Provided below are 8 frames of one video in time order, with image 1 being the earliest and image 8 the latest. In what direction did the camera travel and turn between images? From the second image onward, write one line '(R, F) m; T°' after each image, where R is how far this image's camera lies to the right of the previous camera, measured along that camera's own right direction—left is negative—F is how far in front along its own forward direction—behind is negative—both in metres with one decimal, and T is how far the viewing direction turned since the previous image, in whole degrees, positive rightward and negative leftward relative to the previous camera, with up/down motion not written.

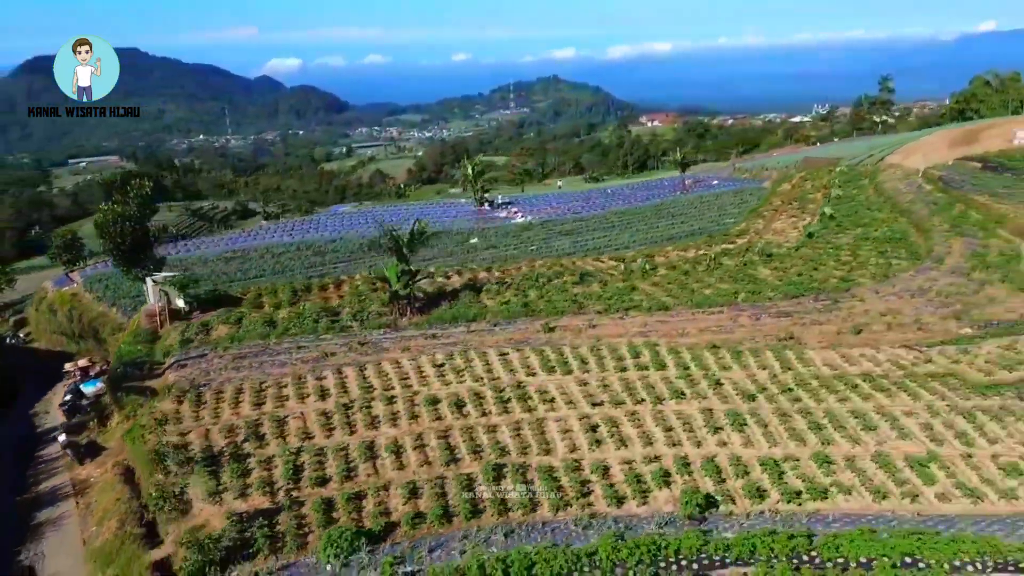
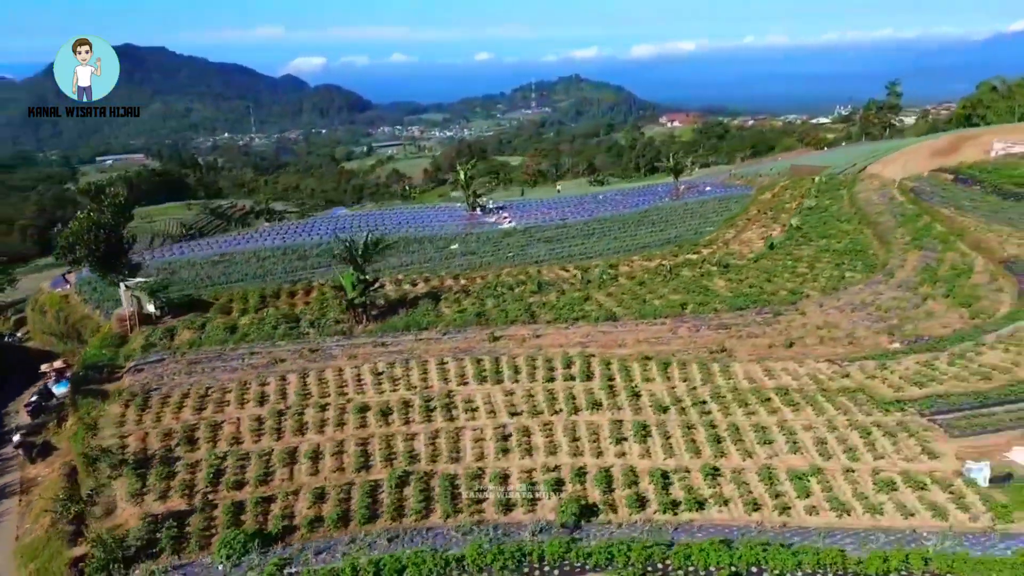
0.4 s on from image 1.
(+1.7, -0.5) m; -2°
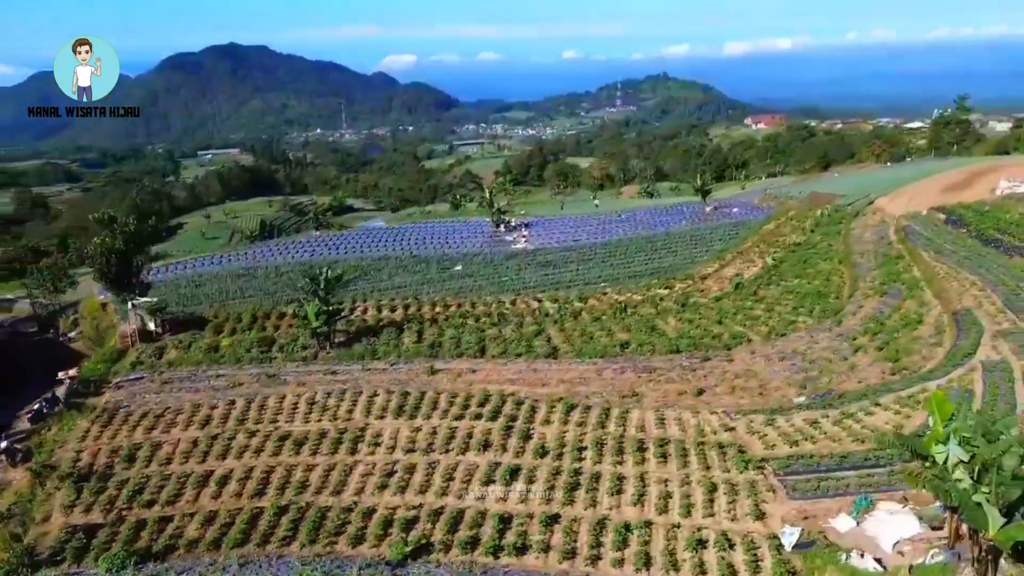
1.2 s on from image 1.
(+3.5, -1.1) m; -6°
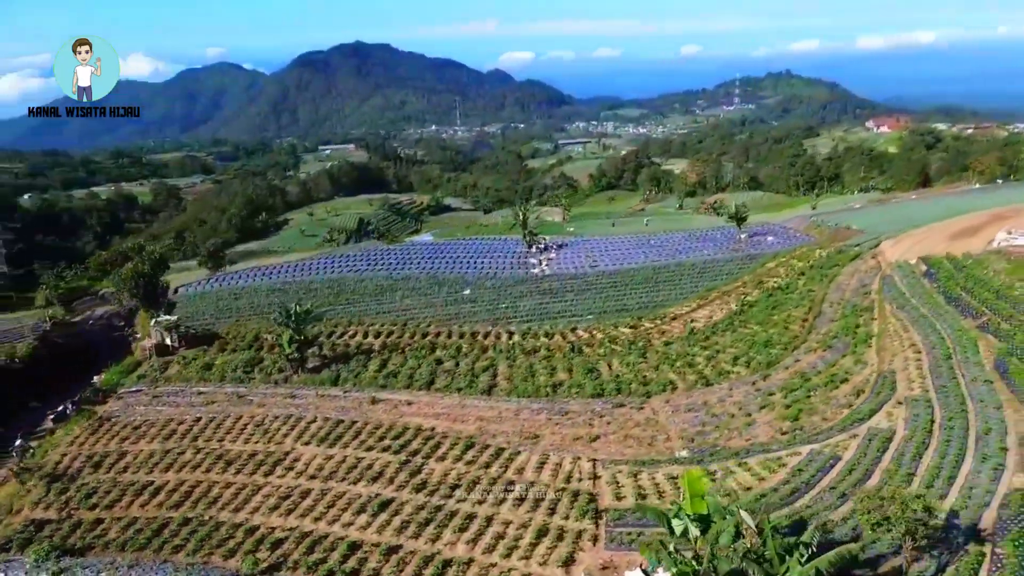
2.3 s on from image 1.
(+4.7, -1.6) m; -8°
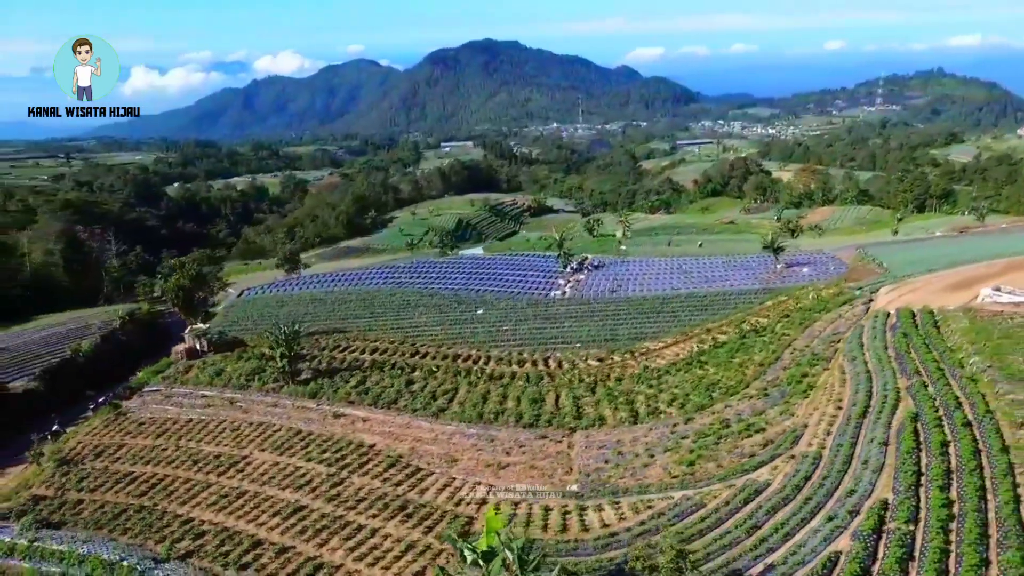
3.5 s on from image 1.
(+5.2, -1.9) m; -9°
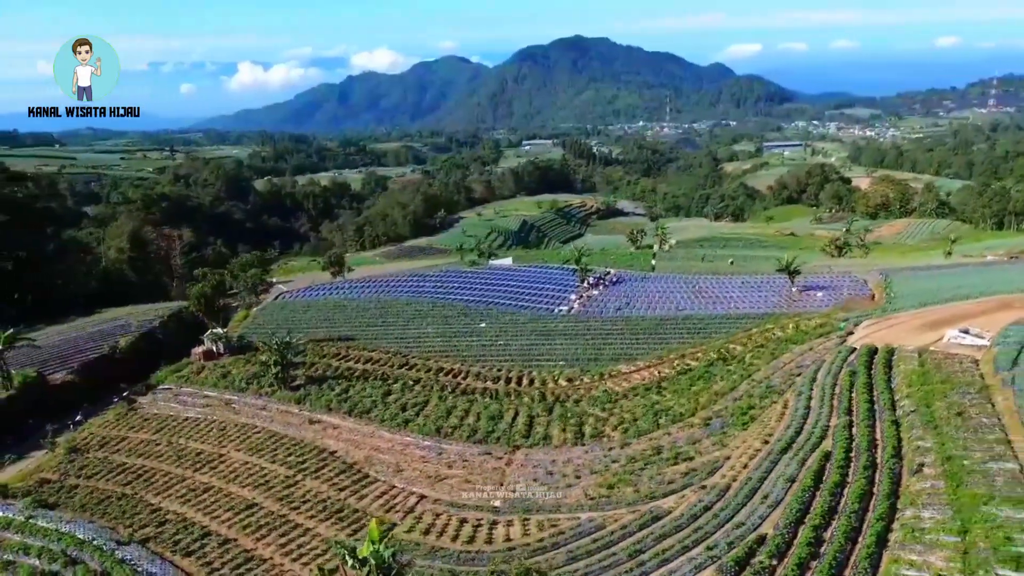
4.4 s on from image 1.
(+4.1, -1.6) m; -6°
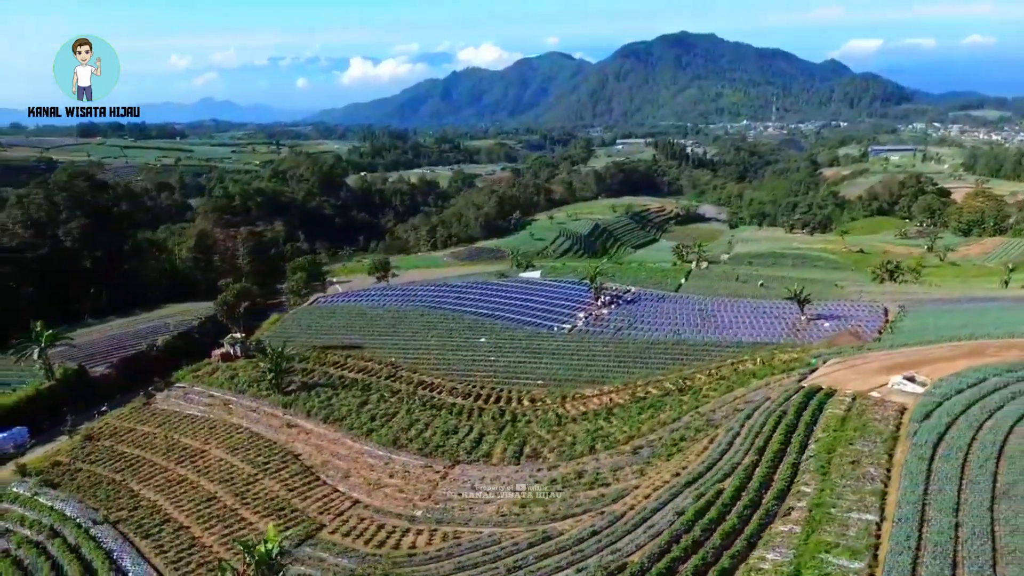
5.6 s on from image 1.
(+5.1, -1.9) m; -7°
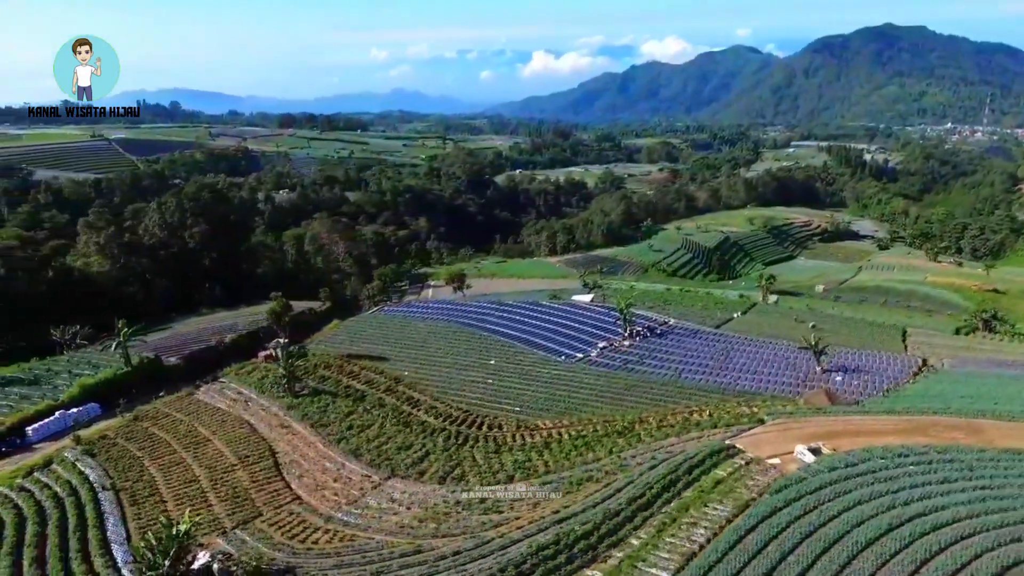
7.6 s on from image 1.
(+8.9, -2.7) m; -12°
